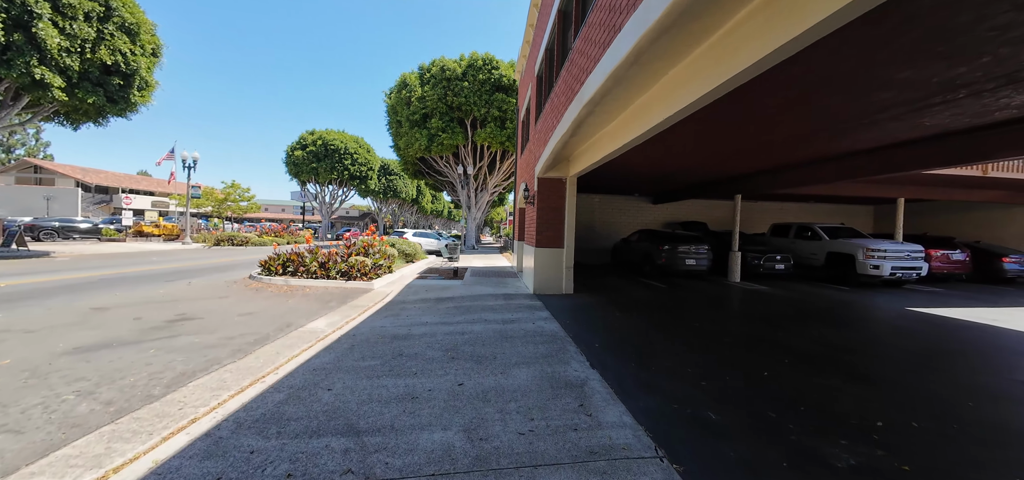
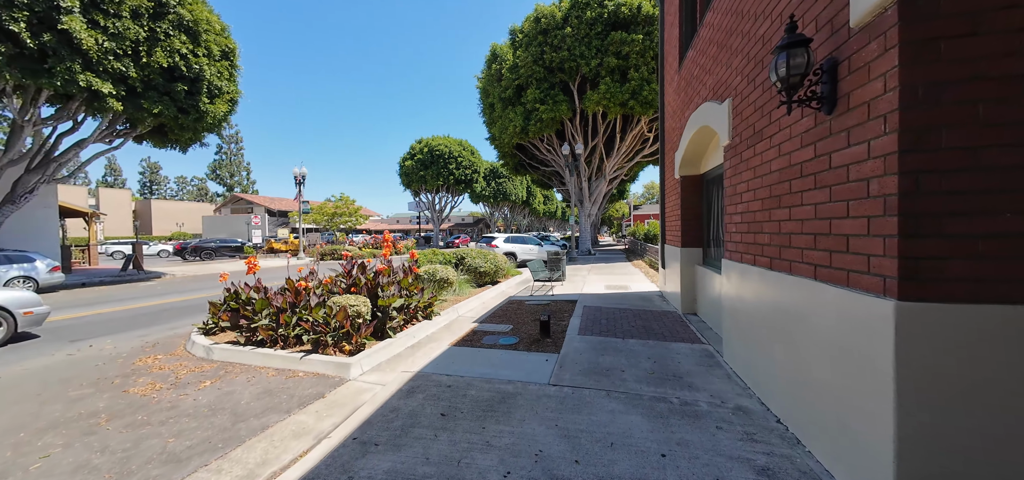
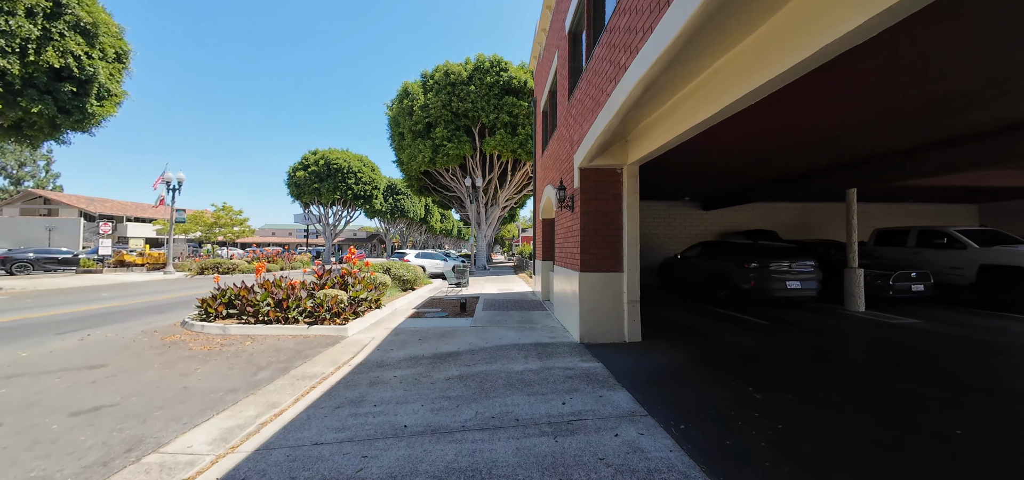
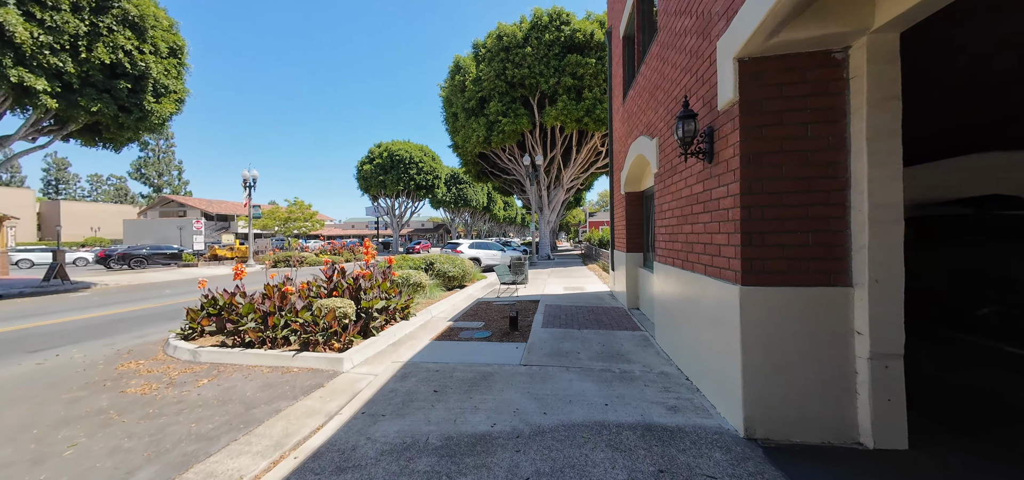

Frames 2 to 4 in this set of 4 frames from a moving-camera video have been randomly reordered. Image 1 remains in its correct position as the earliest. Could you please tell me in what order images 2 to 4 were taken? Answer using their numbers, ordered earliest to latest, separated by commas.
3, 4, 2
